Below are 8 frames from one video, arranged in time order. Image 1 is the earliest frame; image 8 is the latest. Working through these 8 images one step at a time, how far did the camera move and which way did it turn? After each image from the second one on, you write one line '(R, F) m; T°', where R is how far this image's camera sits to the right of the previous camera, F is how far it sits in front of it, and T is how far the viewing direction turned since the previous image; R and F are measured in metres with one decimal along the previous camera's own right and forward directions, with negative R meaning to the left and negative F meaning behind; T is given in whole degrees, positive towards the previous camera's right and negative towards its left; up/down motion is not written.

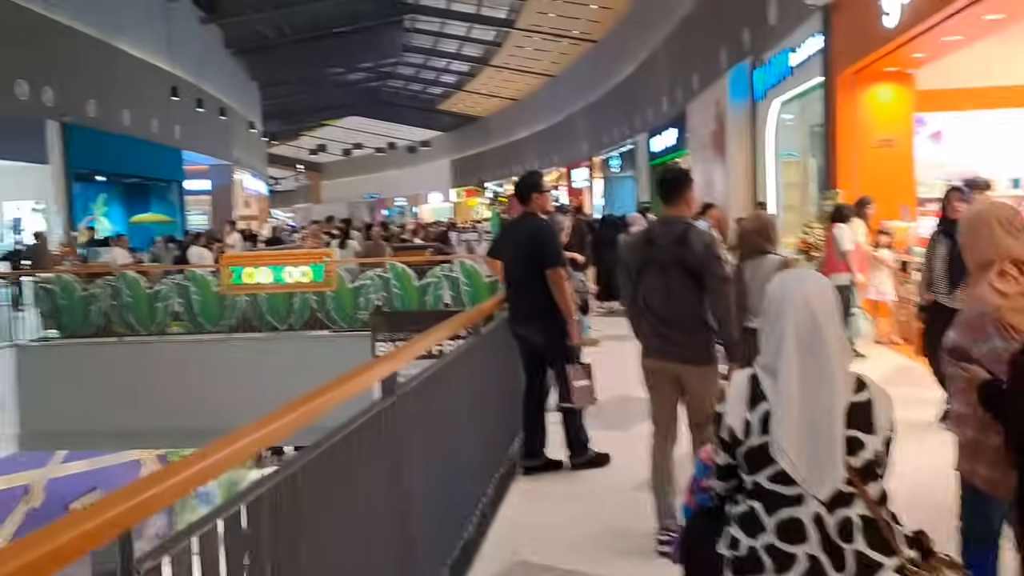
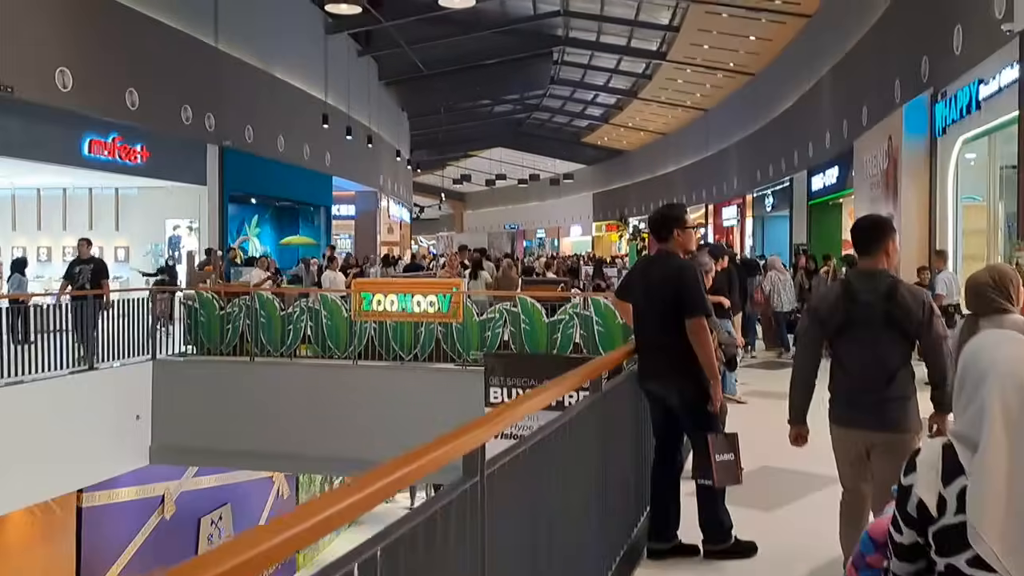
(0.0, +0.5) m; -10°
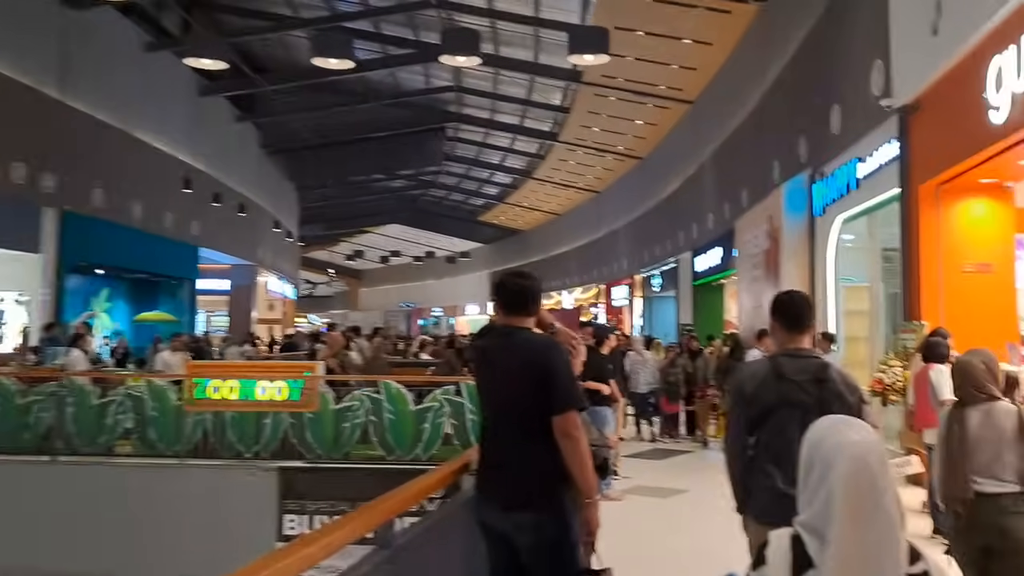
(+0.4, +0.8) m; +7°
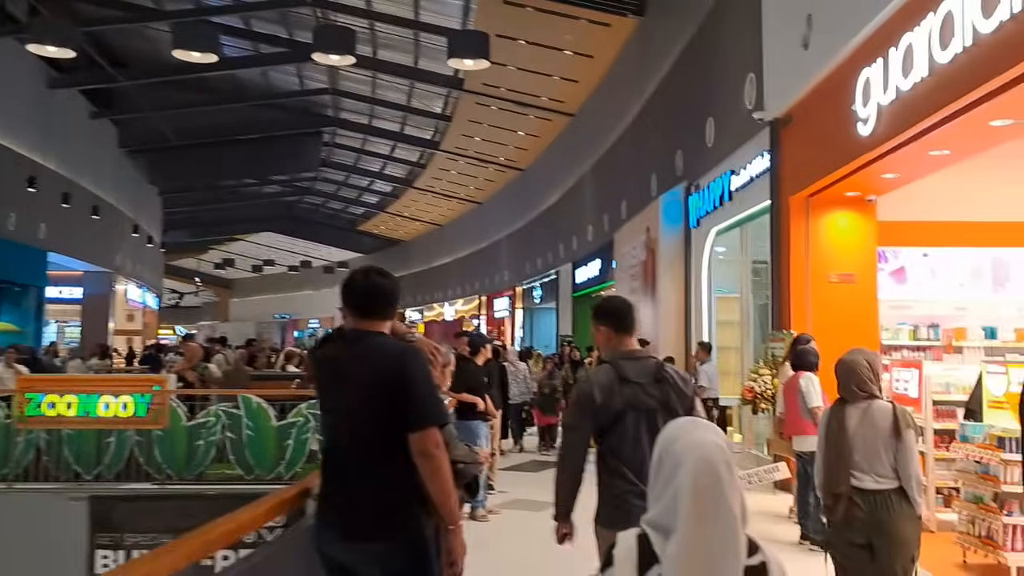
(+0.1, +0.3) m; +8°
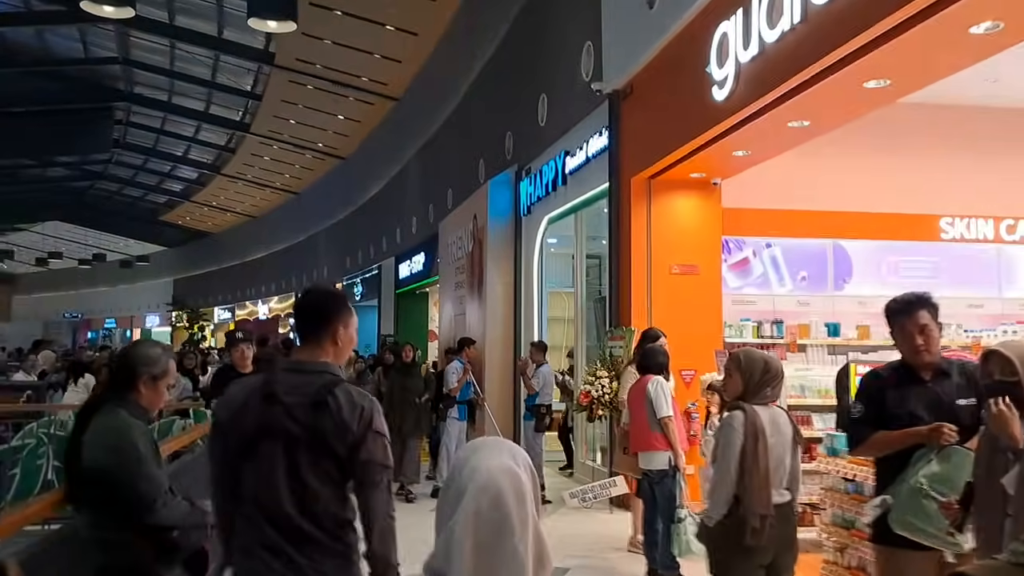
(+0.2, +1.1) m; +12°
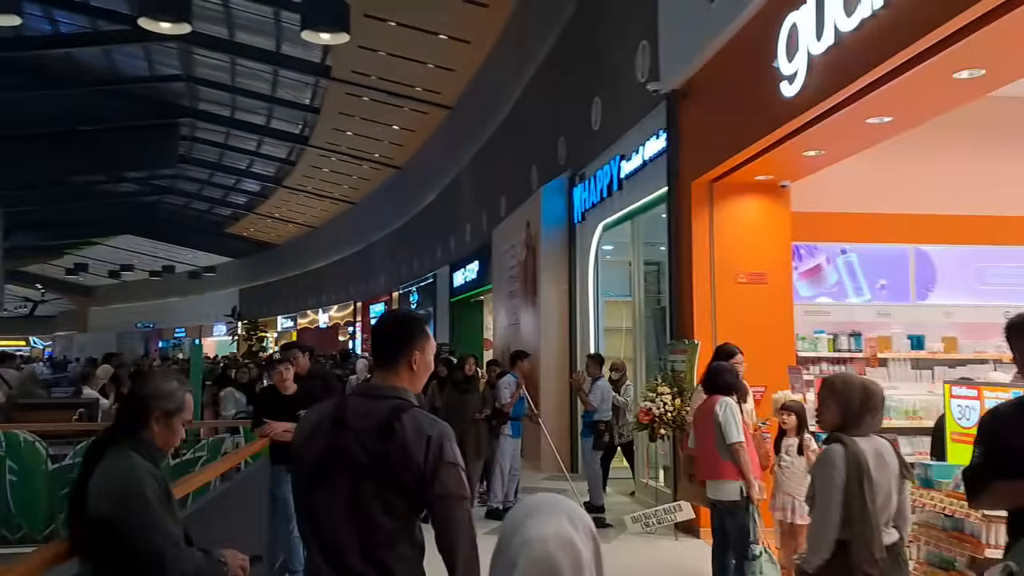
(0.0, +0.3) m; -4°
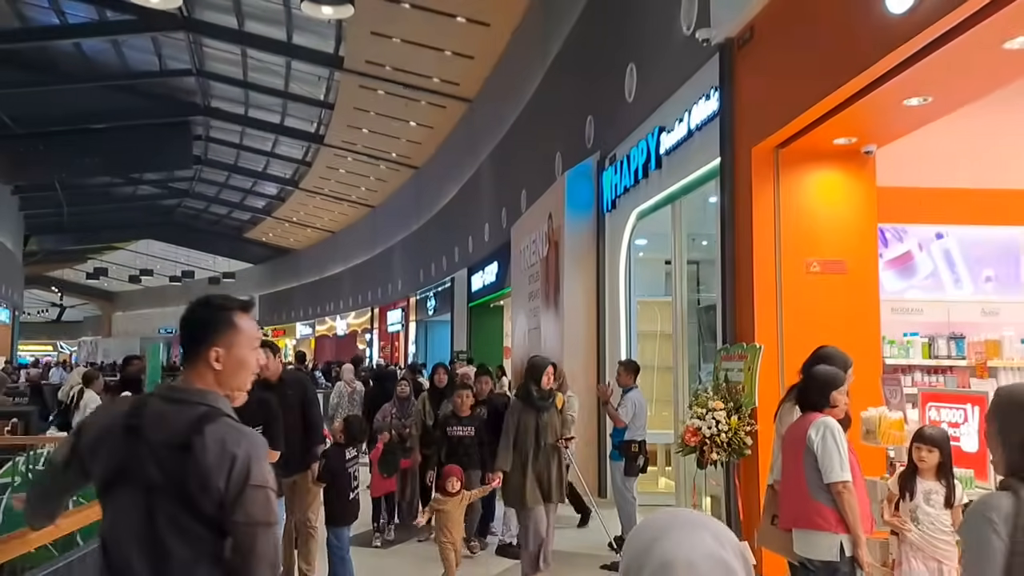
(0.0, +1.1) m; -2°
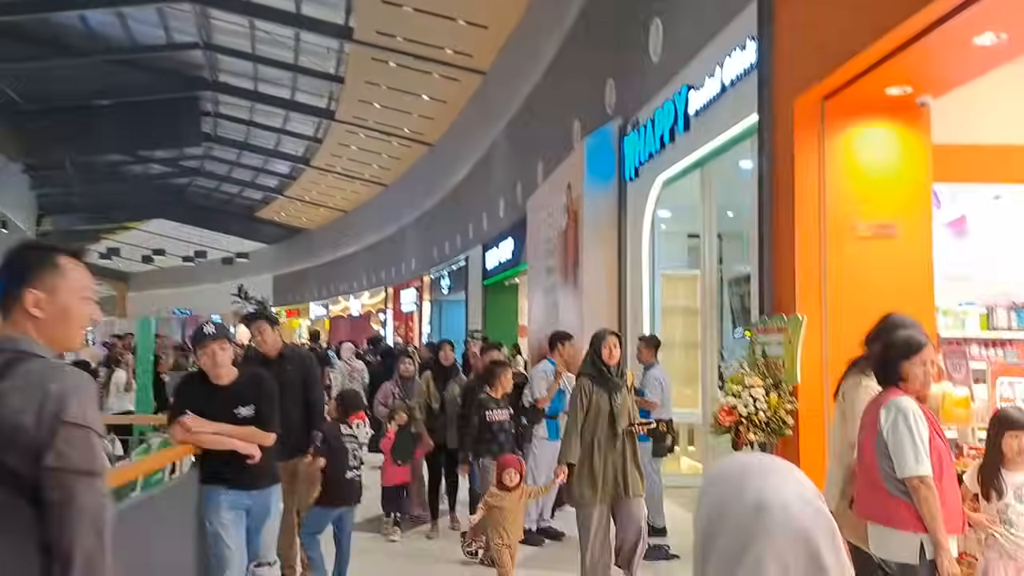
(0.0, +0.4) m; -1°
